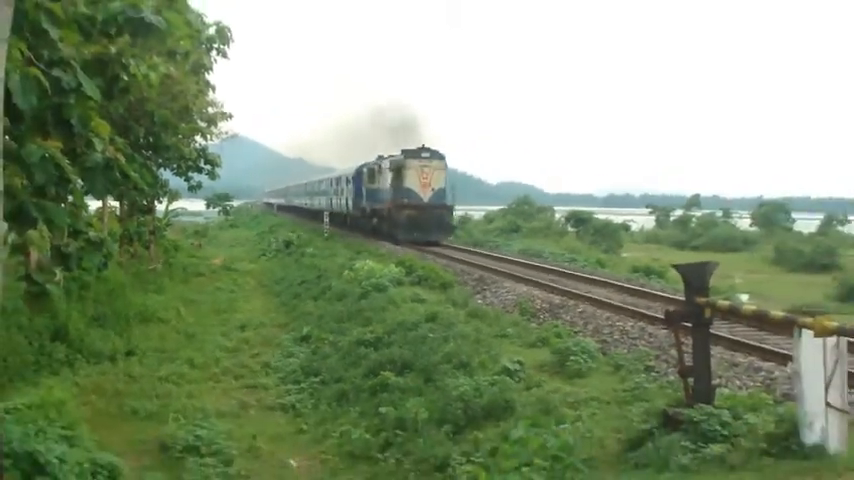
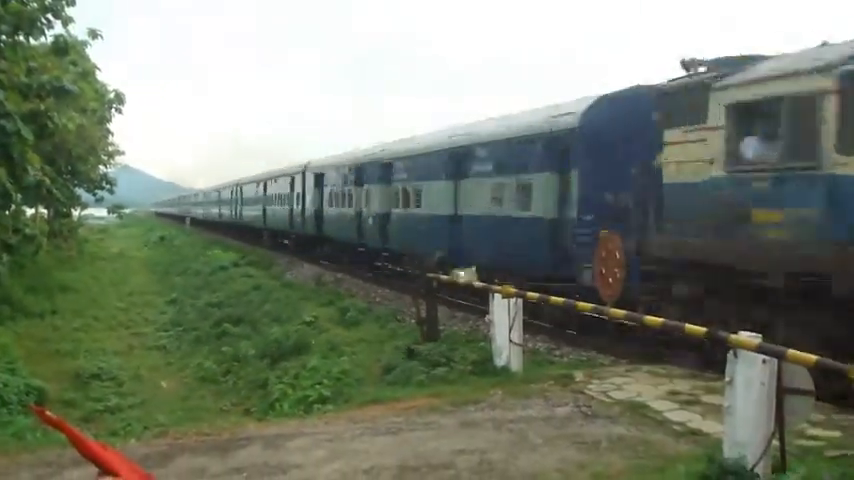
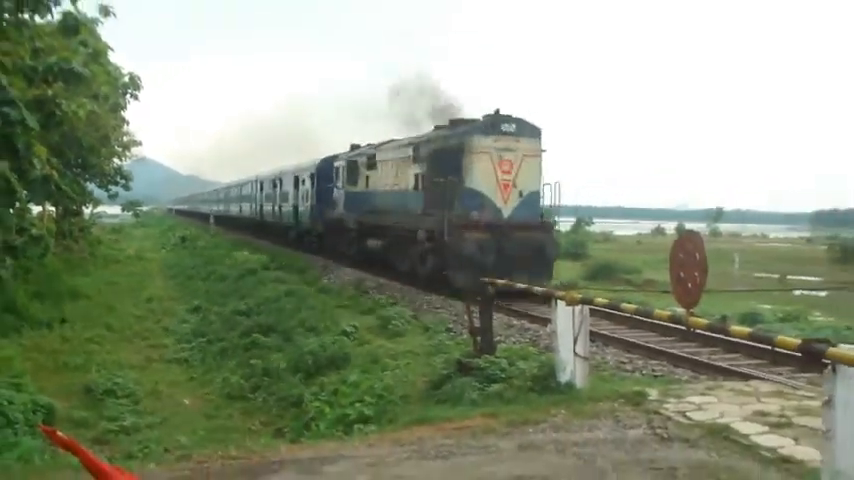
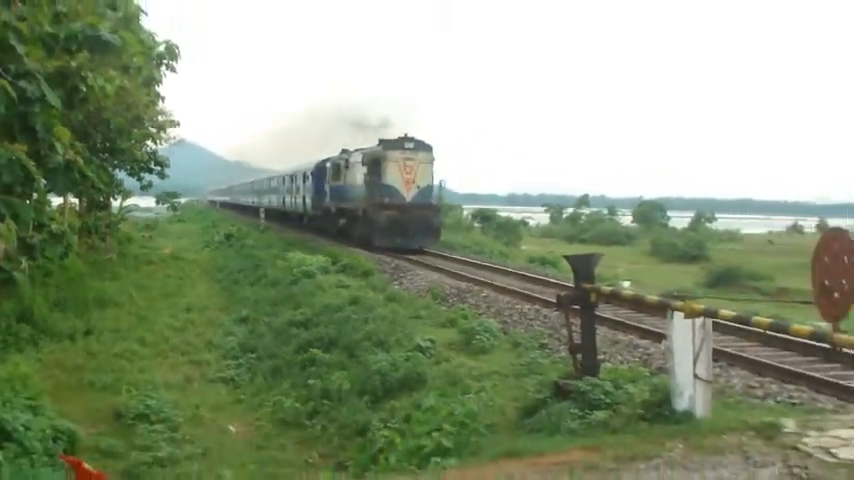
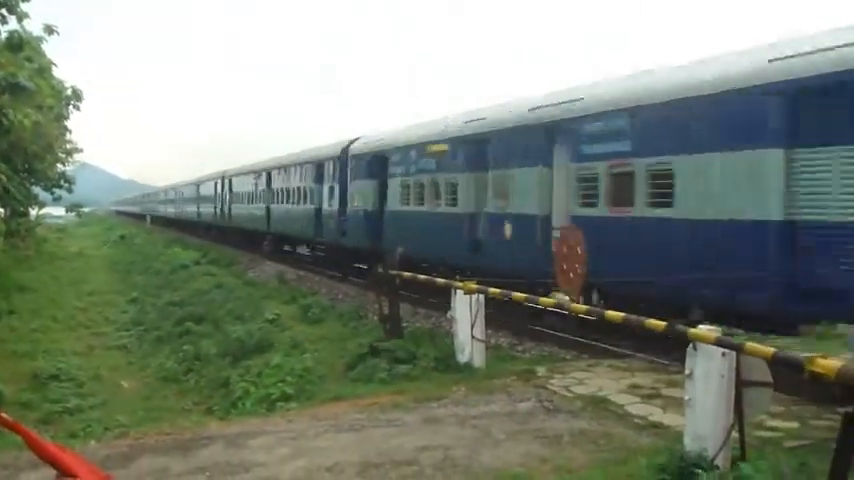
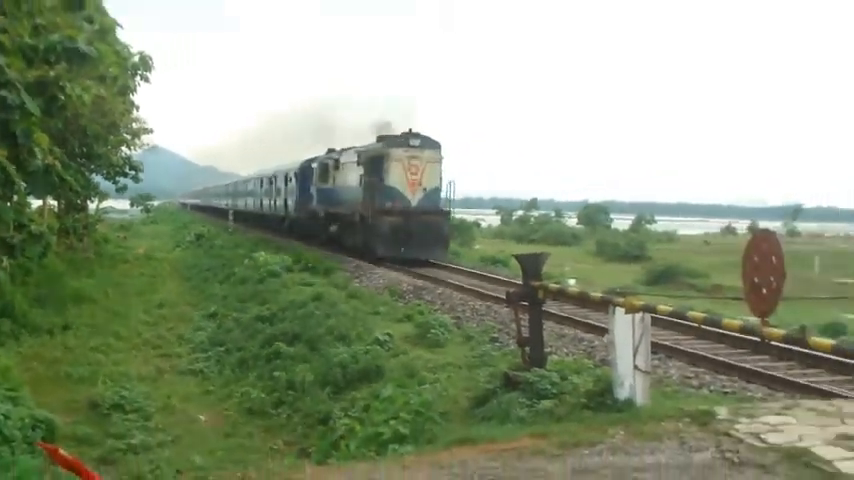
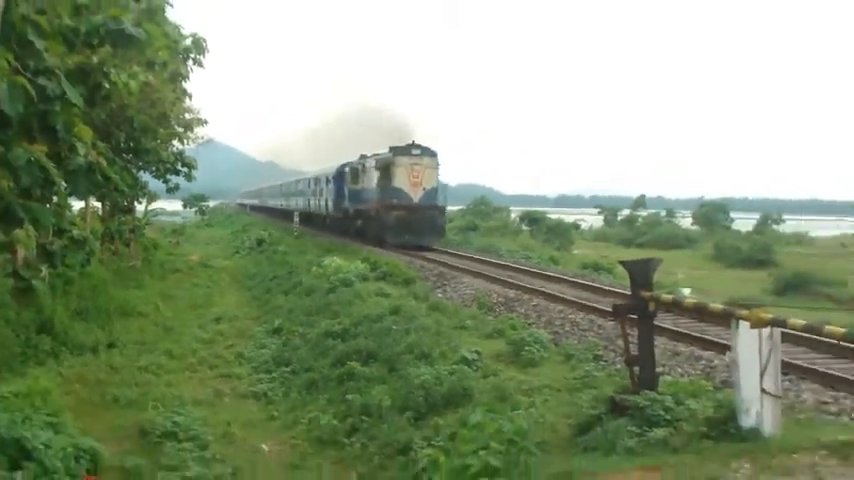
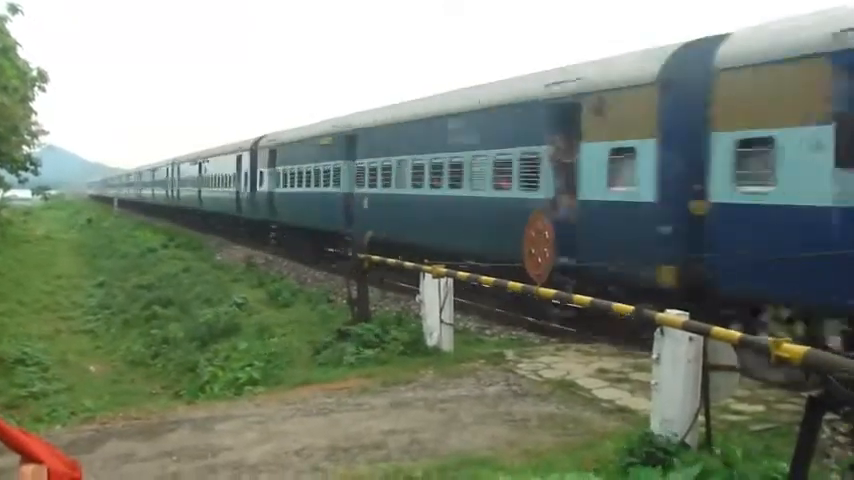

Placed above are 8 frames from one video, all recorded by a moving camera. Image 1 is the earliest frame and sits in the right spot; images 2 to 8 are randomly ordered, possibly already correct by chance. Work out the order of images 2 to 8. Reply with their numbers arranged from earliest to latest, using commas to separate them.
7, 4, 6, 3, 2, 5, 8
